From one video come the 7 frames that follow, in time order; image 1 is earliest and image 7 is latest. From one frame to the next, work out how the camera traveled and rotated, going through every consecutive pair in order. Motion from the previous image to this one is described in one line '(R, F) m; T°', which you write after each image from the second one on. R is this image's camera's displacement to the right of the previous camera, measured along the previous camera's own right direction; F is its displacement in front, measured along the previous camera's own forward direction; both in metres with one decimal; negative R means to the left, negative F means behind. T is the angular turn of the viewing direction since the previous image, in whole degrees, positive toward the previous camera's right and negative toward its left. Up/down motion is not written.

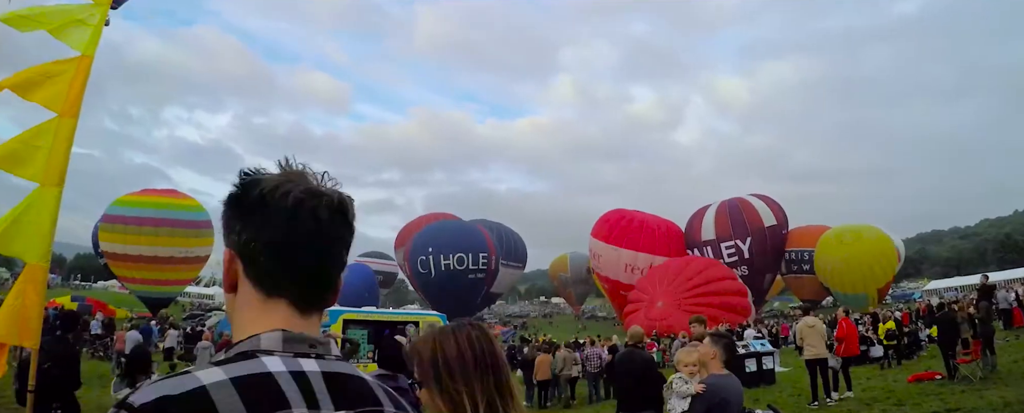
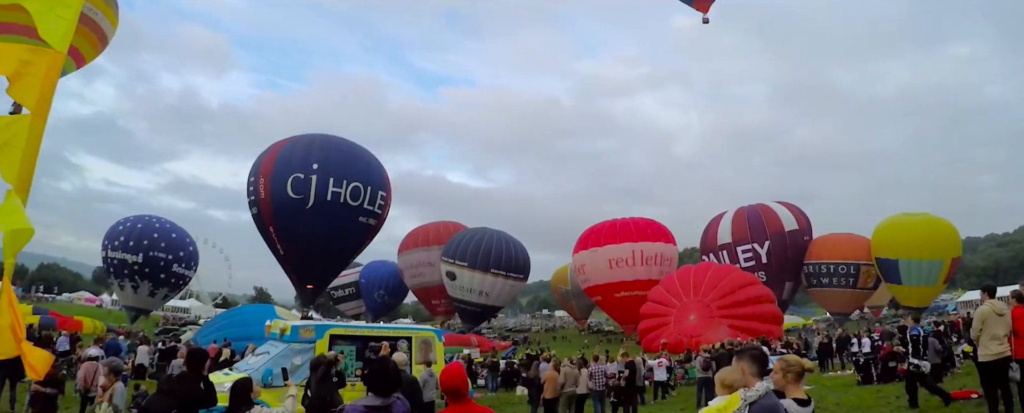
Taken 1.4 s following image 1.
(-0.1, +1.0) m; 0°
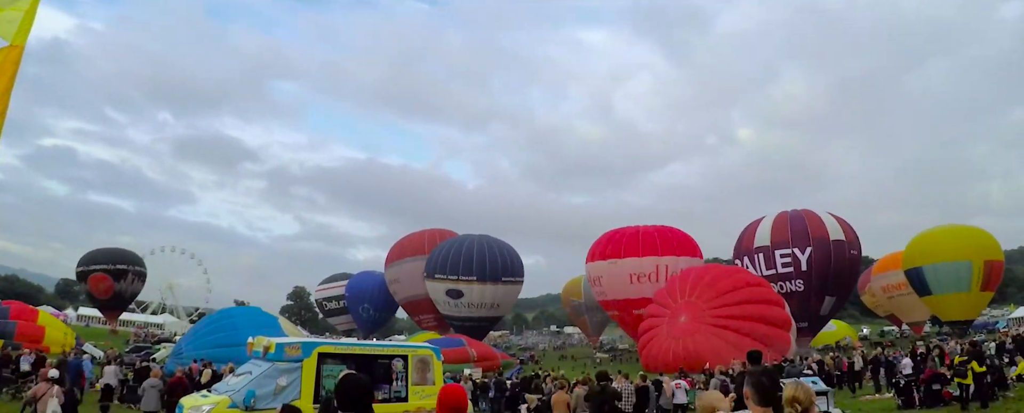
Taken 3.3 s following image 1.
(-0.1, +1.1) m; 0°
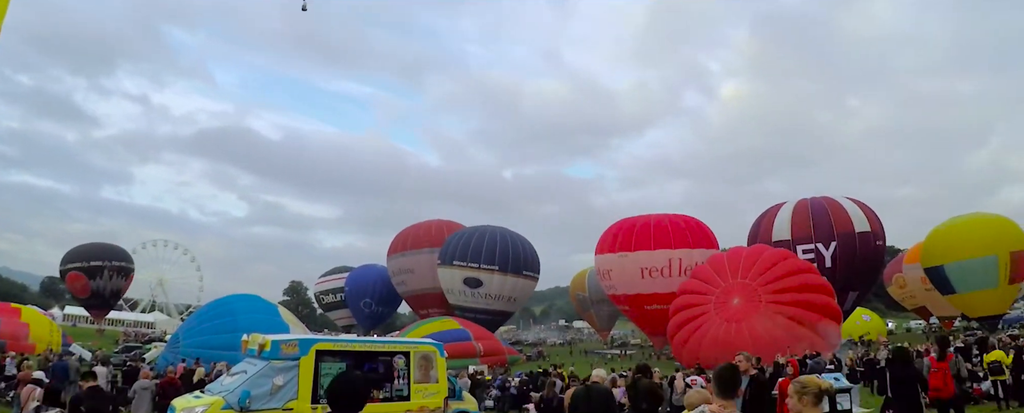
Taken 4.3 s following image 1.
(-0.1, +0.6) m; 0°
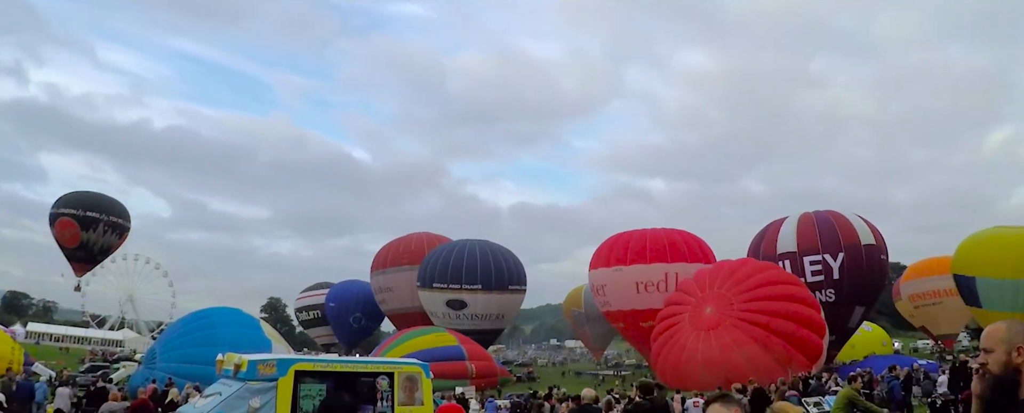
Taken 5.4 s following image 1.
(+0.1, +0.5) m; 0°
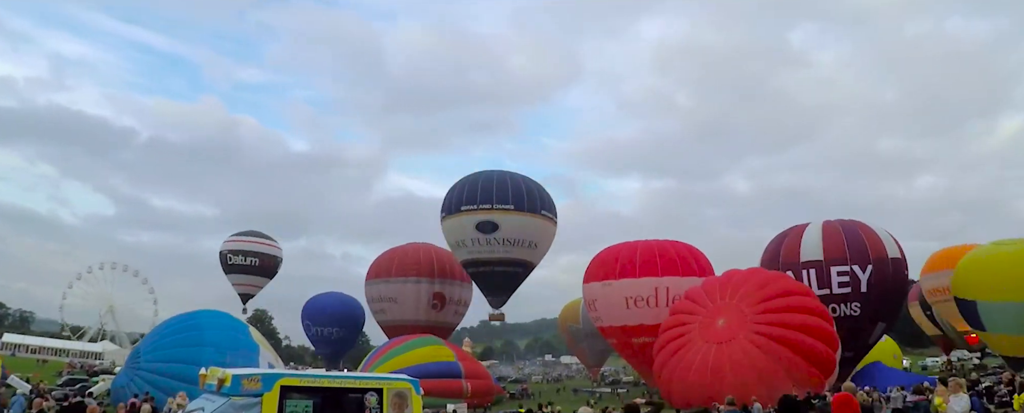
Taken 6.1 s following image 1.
(+0.1, +0.3) m; 0°
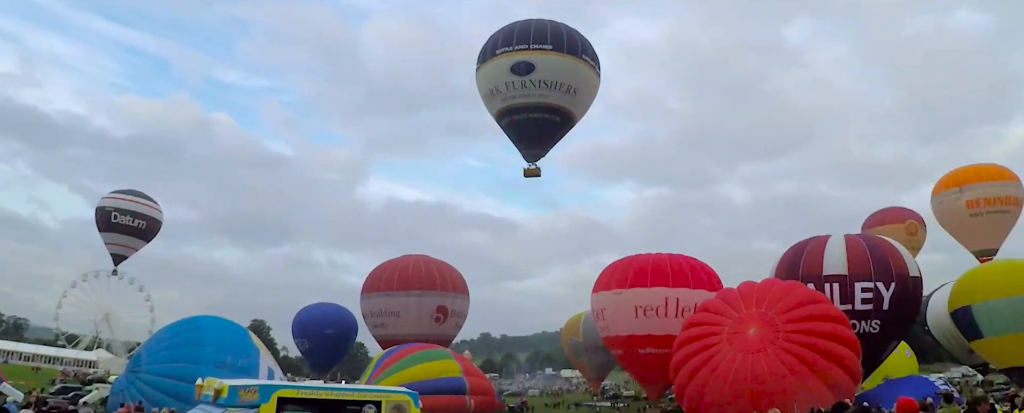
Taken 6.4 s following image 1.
(-0.1, 0.0) m; 0°
